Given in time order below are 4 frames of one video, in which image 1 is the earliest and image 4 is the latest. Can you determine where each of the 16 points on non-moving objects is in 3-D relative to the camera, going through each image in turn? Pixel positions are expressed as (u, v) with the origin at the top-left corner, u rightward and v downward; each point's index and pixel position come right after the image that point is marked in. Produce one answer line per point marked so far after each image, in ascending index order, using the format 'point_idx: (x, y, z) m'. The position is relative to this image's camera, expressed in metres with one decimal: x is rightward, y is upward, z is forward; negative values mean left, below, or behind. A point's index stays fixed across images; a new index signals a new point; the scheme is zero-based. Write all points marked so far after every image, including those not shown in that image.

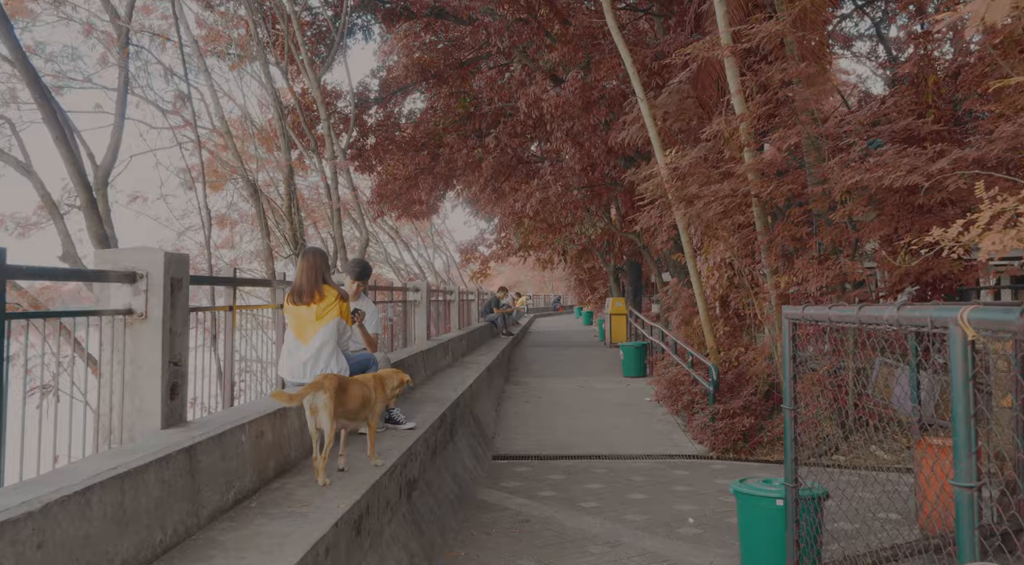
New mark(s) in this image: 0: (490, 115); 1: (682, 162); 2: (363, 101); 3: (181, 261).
0: (-0.5, +3.4, +15.0) m
1: (+2.1, +1.5, +8.6) m
2: (-3.3, +4.0, +15.9) m
3: (-1.6, +0.1, +3.5) m
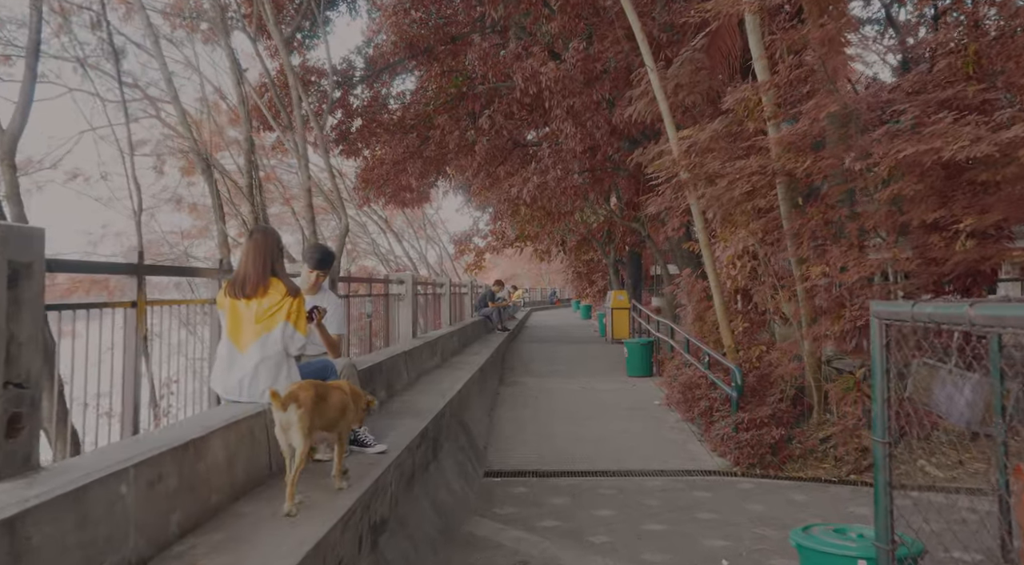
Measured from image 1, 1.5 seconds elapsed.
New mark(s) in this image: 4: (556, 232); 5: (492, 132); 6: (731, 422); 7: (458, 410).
0: (-0.5, +3.6, +13.9) m
1: (+2.0, +1.5, +7.6) m
2: (-3.4, +4.2, +14.8) m
3: (-1.6, +0.1, +2.5) m
4: (+1.2, +1.3, +19.0) m
5: (-0.4, +2.9, +13.9) m
6: (+2.2, -1.4, +7.2) m
7: (-0.6, -1.3, +7.4) m
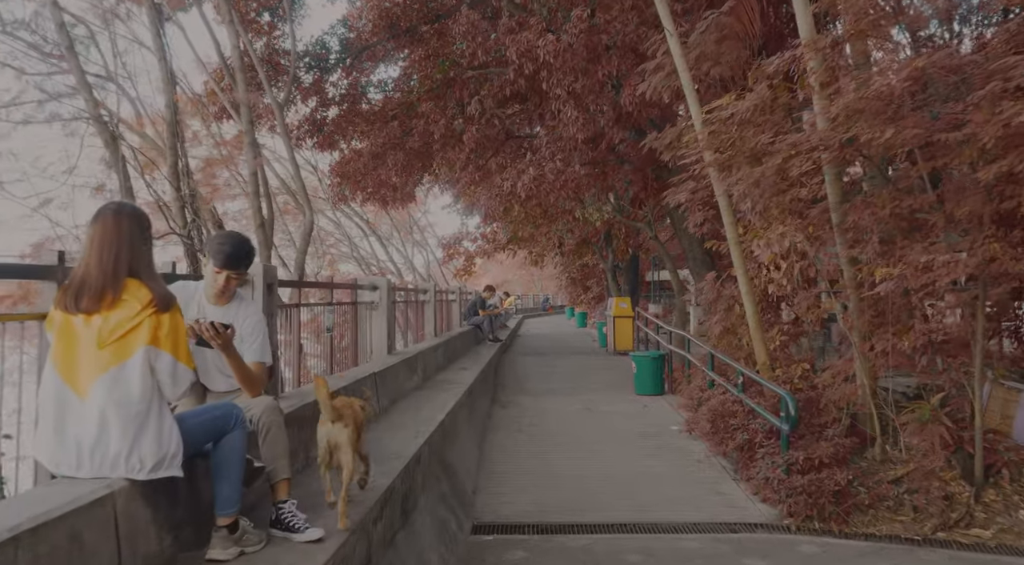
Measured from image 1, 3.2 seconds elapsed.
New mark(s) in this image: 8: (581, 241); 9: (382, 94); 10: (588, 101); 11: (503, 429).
0: (-0.7, +3.5, +12.5) m
1: (+2.0, +1.5, +6.2) m
2: (-3.5, +4.0, +13.4) m
3: (-1.6, +0.1, +1.0) m
4: (+1.0, +1.2, +17.6) m
5: (-0.5, +2.8, +12.5) m
6: (+2.1, -1.4, +5.8) m
7: (-0.6, -1.3, +6.0) m
8: (+1.8, +1.1, +19.1) m
9: (-2.5, +3.6, +14.1) m
10: (+1.1, +2.6, +10.4) m
11: (-0.1, -1.8, +9.0) m
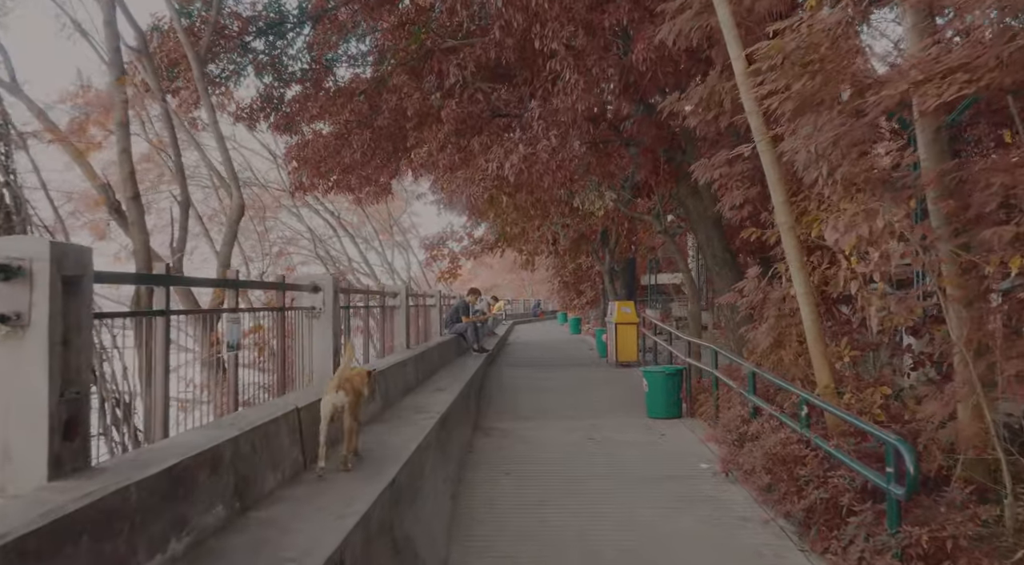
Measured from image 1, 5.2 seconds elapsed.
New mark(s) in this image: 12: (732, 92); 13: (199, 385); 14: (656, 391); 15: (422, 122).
0: (-0.9, +3.5, +10.7) m
1: (+1.9, +1.5, +4.3) m
2: (-3.7, +4.0, +11.5) m
3: (-1.7, +0.2, -0.9) m
4: (+0.8, +1.1, +15.7) m
5: (-0.7, +2.8, +10.6) m
6: (+2.0, -1.4, +3.9) m
7: (-0.7, -1.3, +4.1) m
8: (+1.5, +1.0, +17.3) m
9: (-2.7, +3.6, +12.2) m
10: (+0.9, +2.6, +8.6) m
11: (-0.3, -1.8, +7.1) m
12: (+2.0, +1.7, +6.4) m
13: (-1.9, -0.6, +4.3) m
14: (+1.8, -1.3, +8.9) m
15: (-1.4, +2.5, +11.4) m
